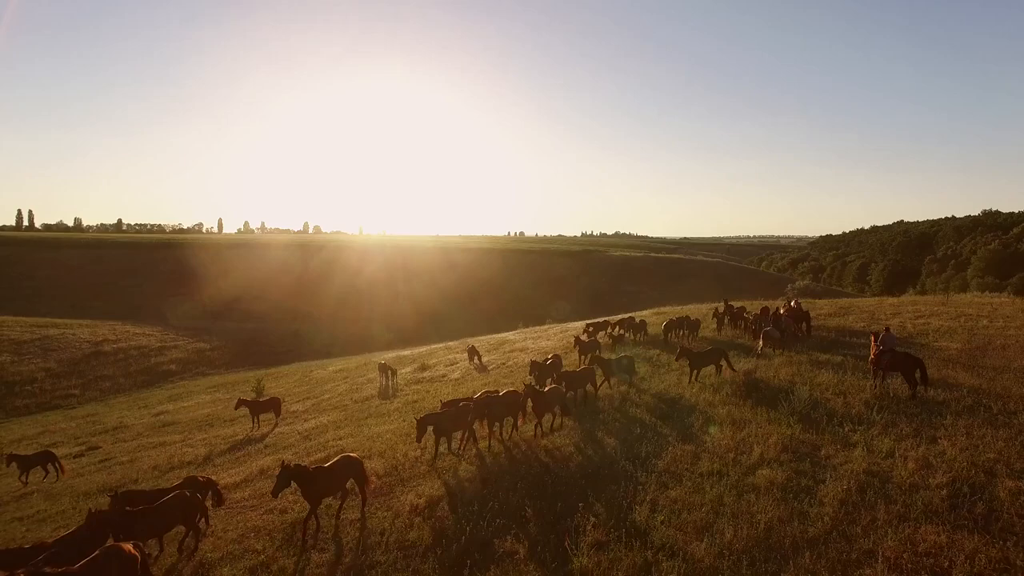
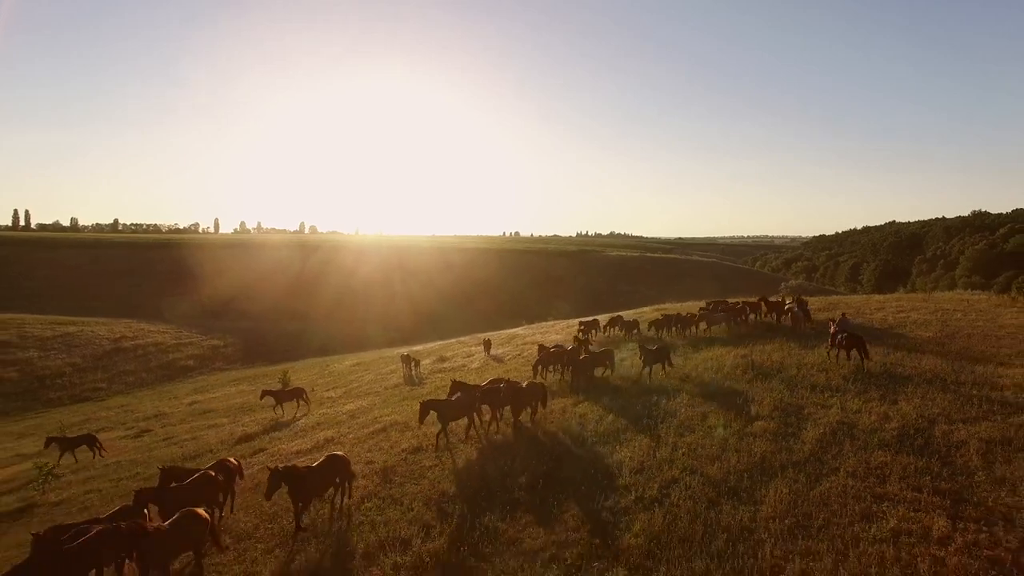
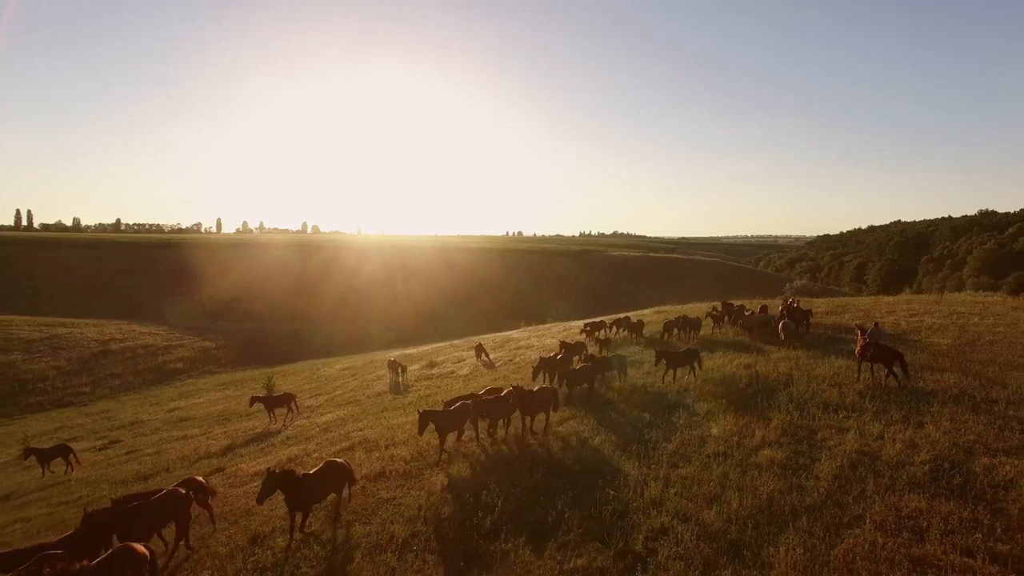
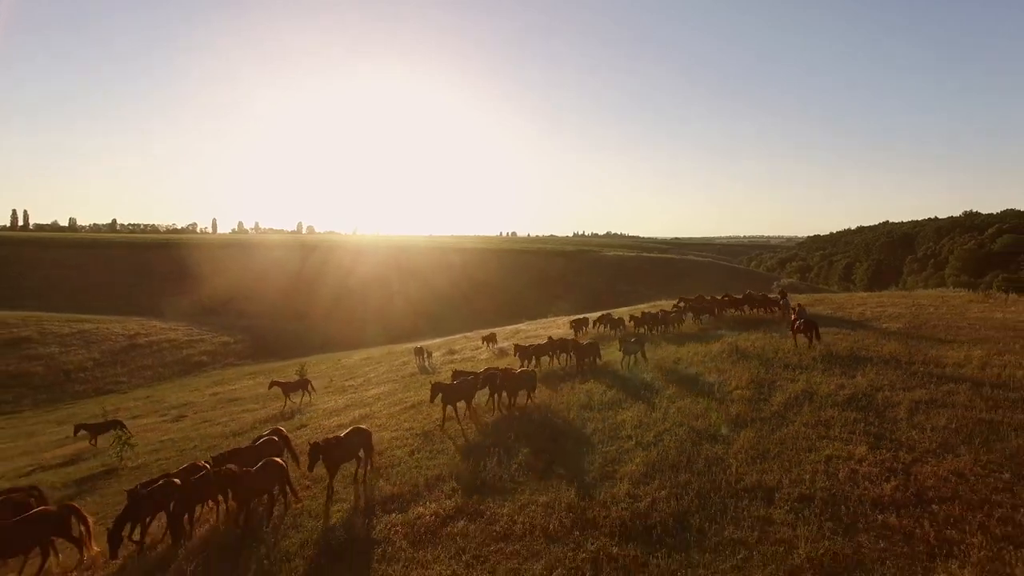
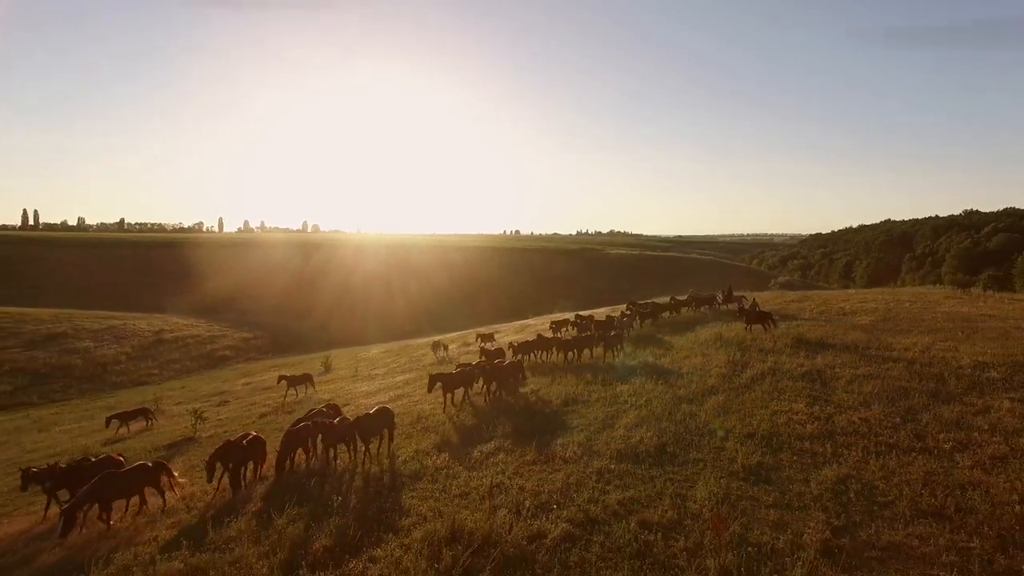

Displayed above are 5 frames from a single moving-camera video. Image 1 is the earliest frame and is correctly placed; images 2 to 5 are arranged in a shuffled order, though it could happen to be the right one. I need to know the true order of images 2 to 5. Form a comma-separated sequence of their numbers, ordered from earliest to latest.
3, 2, 4, 5
